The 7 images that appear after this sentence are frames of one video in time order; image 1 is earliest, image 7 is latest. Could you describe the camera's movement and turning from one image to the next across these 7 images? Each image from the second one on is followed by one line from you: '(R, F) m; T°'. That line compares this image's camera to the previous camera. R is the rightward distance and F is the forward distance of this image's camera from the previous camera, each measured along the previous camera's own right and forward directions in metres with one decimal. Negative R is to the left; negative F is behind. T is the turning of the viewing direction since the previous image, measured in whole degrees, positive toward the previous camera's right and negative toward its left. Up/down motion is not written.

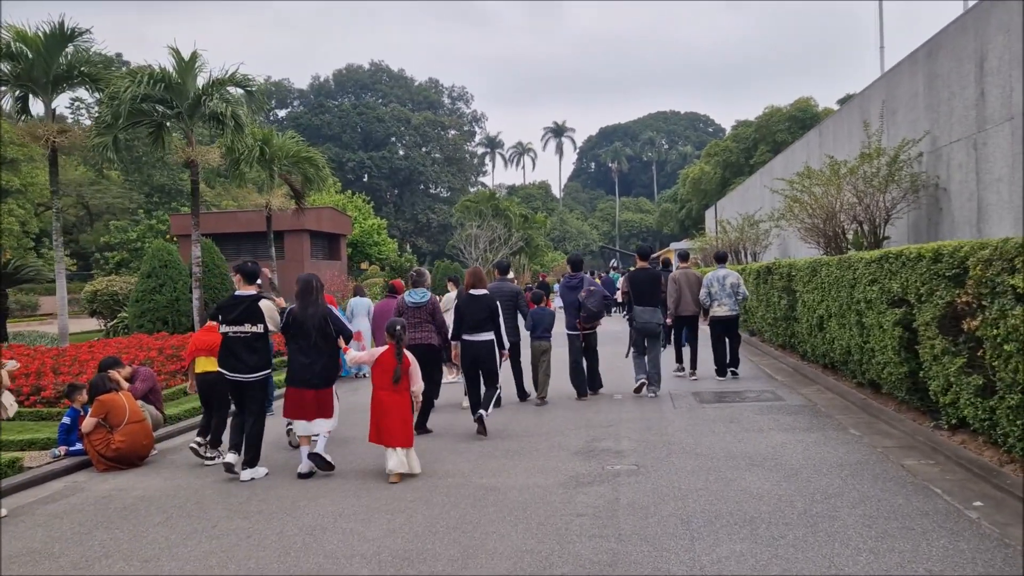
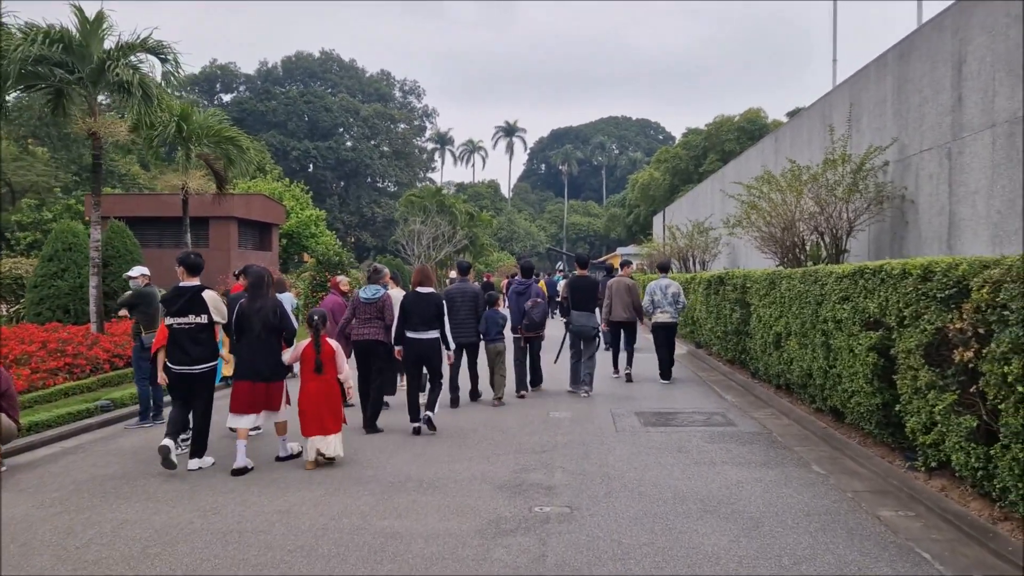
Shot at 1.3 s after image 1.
(+0.2, +1.2) m; +4°
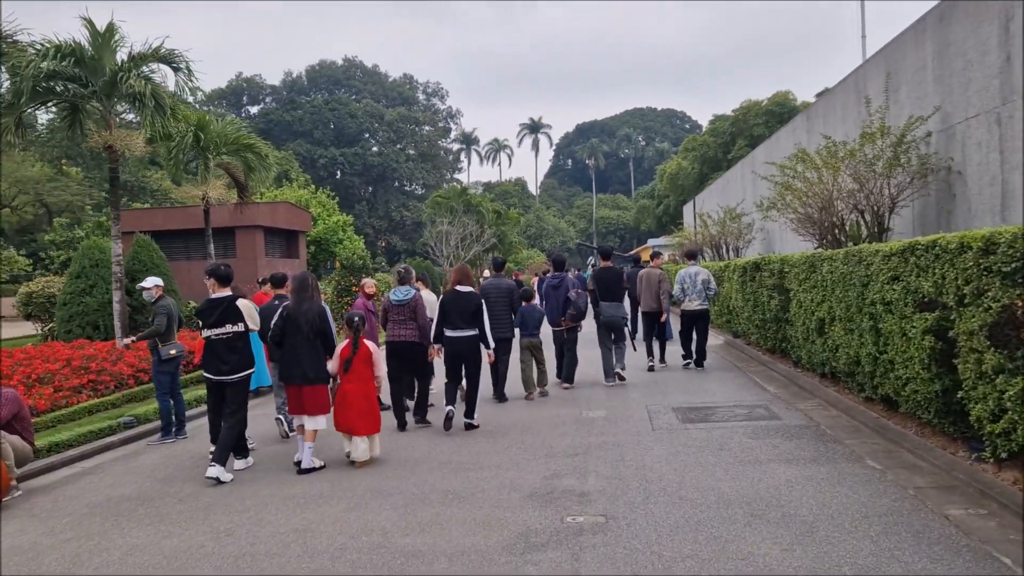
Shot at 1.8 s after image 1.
(+0.1, +0.4) m; -2°
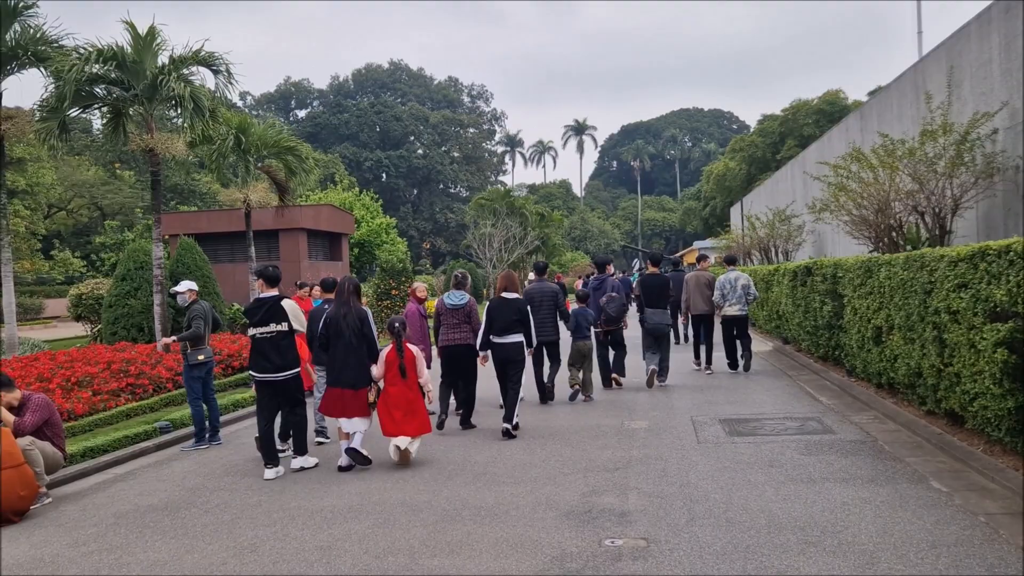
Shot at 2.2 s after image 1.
(+0.1, +0.3) m; -3°
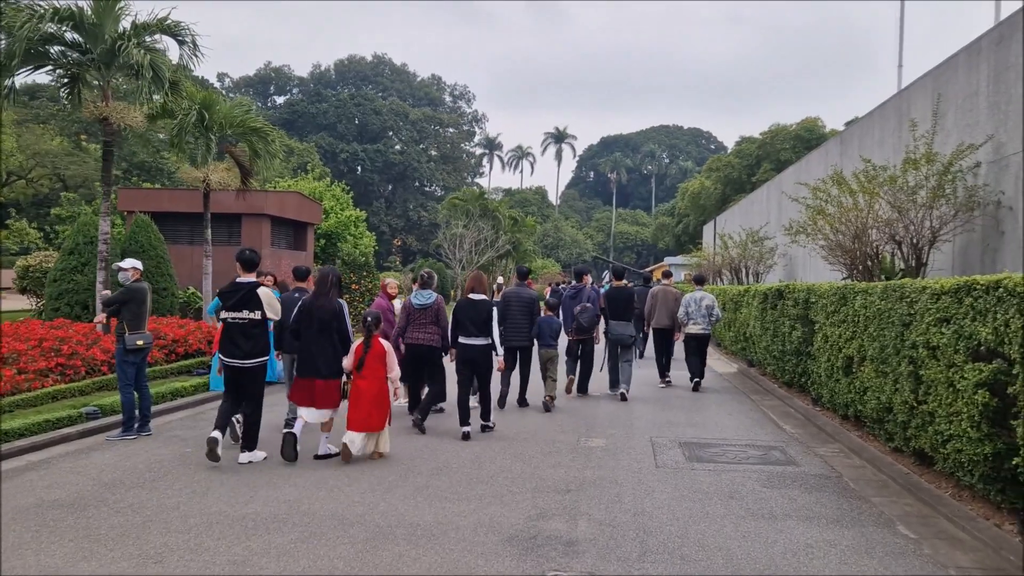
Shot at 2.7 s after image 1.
(+0.1, +0.5) m; +2°
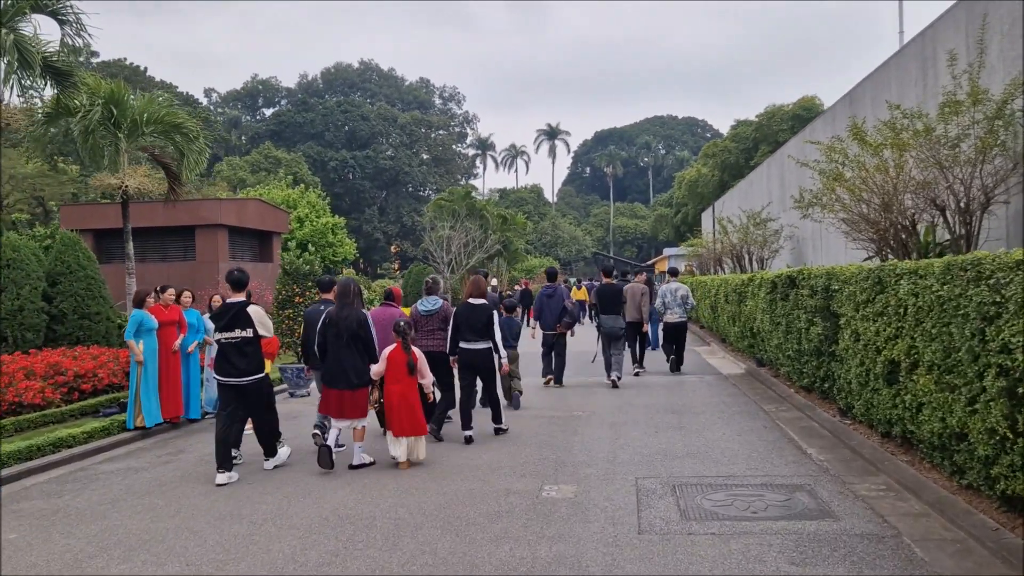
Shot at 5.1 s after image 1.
(+0.6, +2.2) m; 0°
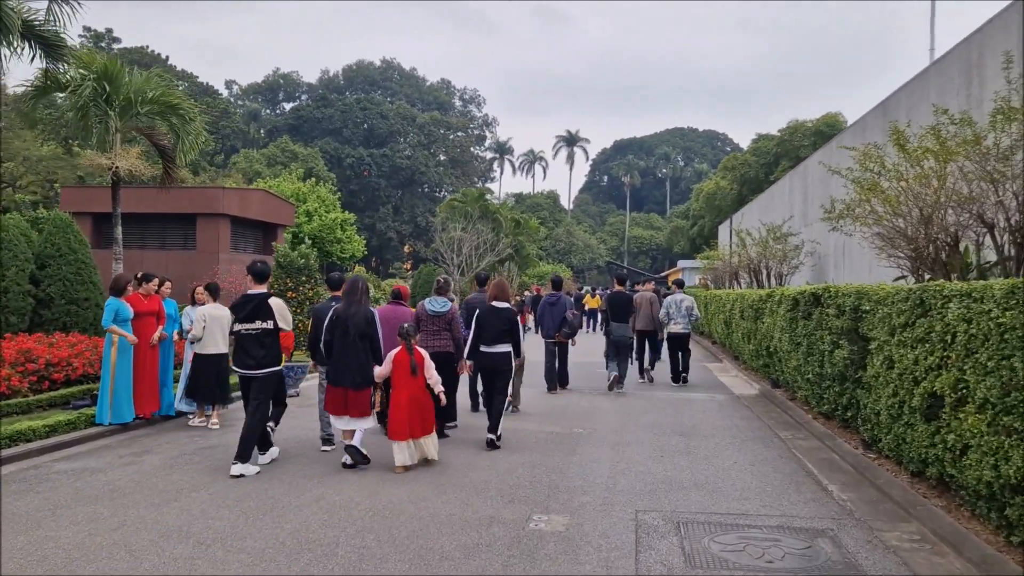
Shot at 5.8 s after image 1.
(+0.1, +0.7) m; -1°
